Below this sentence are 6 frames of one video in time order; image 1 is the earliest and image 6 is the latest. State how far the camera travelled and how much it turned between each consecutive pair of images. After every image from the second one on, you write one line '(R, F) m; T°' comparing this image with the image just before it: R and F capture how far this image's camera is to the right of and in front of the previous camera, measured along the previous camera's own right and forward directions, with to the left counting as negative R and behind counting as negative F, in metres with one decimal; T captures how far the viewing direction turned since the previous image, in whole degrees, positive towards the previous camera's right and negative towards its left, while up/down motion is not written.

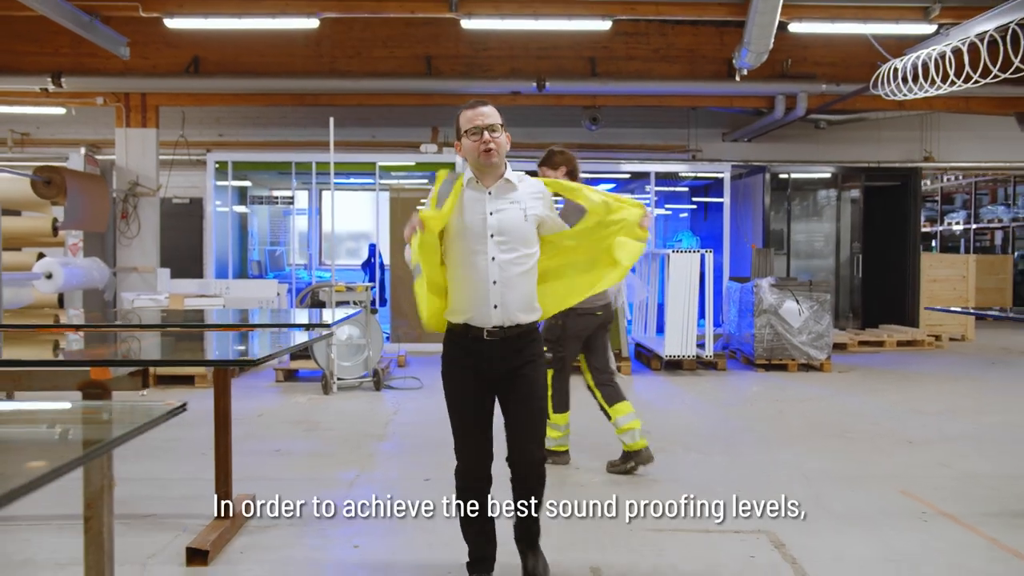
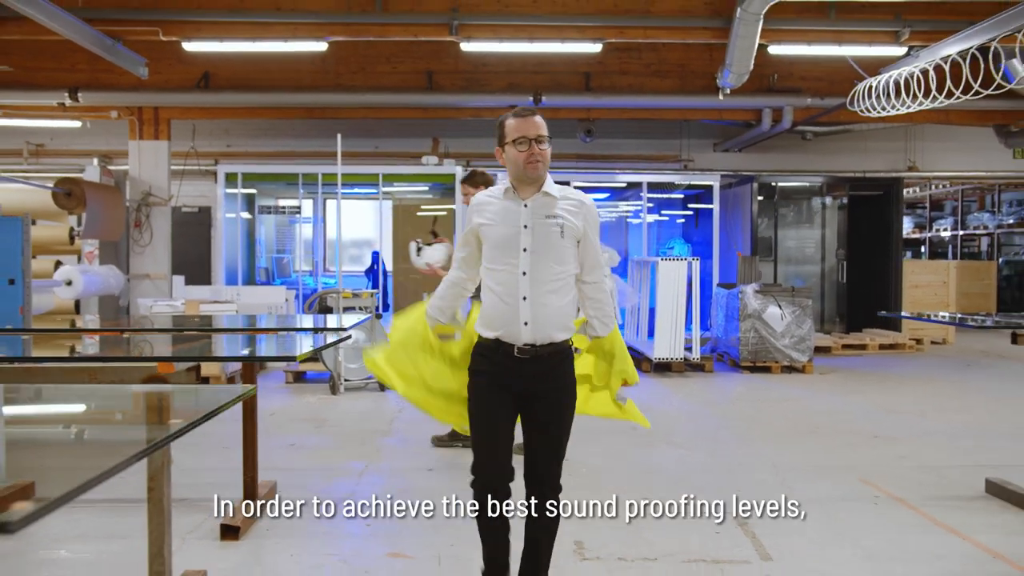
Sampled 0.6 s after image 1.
(0.0, -0.4) m; 0°
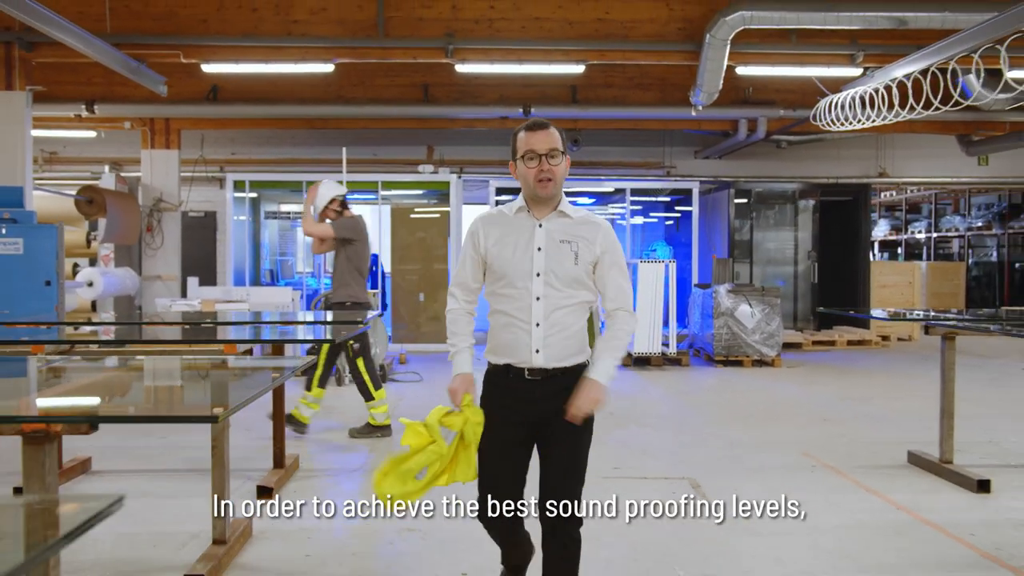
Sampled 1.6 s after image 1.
(0.0, -0.6) m; +1°
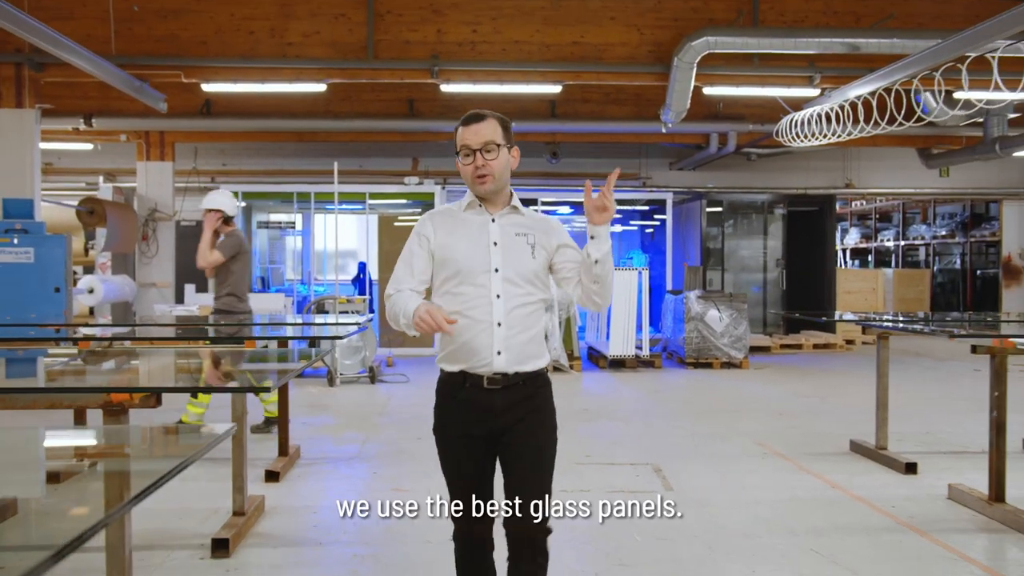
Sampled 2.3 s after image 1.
(0.0, -0.4) m; +1°
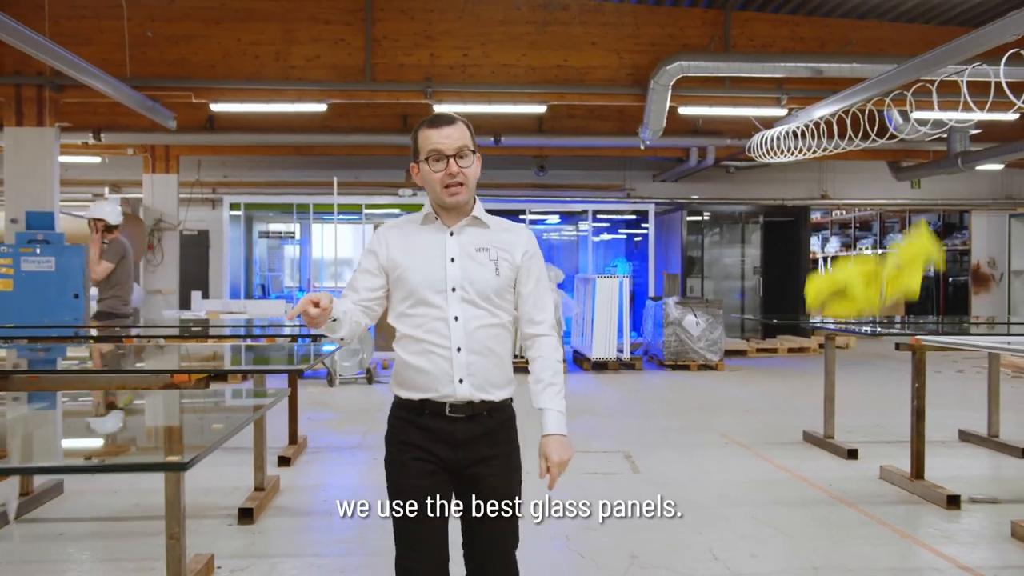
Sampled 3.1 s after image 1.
(0.0, -0.5) m; +1°
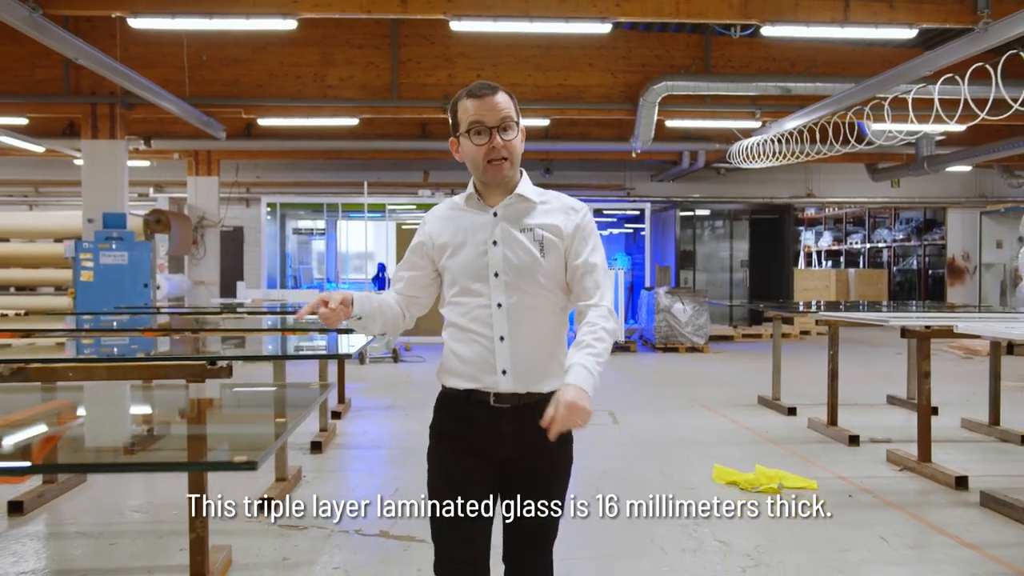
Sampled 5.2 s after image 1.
(0.0, -1.1) m; -1°
